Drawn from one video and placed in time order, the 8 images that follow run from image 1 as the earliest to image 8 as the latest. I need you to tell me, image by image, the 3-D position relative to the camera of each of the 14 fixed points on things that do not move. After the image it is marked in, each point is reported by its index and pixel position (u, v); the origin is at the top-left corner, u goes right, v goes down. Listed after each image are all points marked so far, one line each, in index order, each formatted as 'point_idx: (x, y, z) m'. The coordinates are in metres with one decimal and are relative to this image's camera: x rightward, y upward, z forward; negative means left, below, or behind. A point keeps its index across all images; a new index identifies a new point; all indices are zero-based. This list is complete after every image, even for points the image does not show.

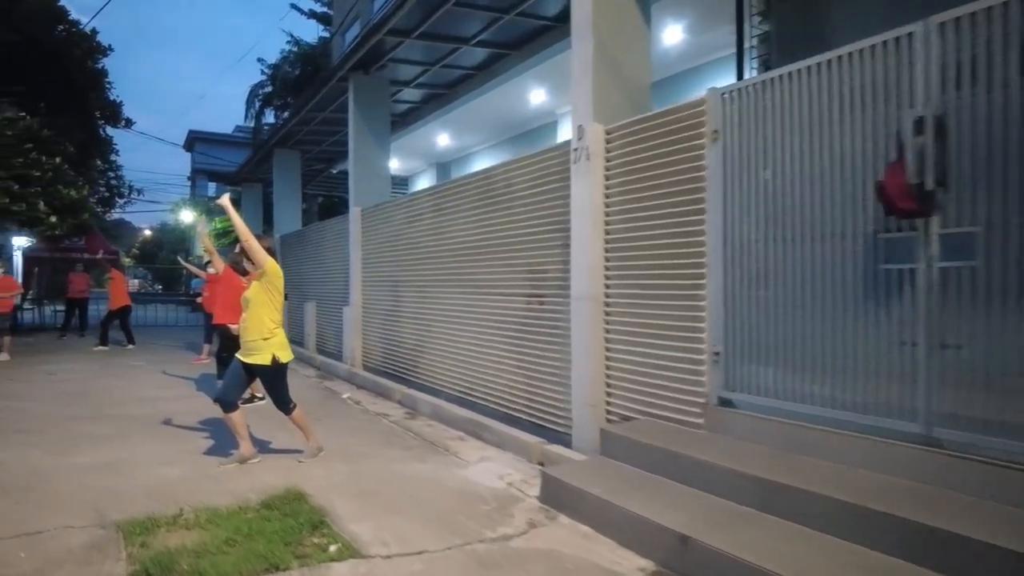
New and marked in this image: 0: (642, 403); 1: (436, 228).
0: (+1.1, -1.0, +5.6) m
1: (-1.1, +0.9, +9.3) m
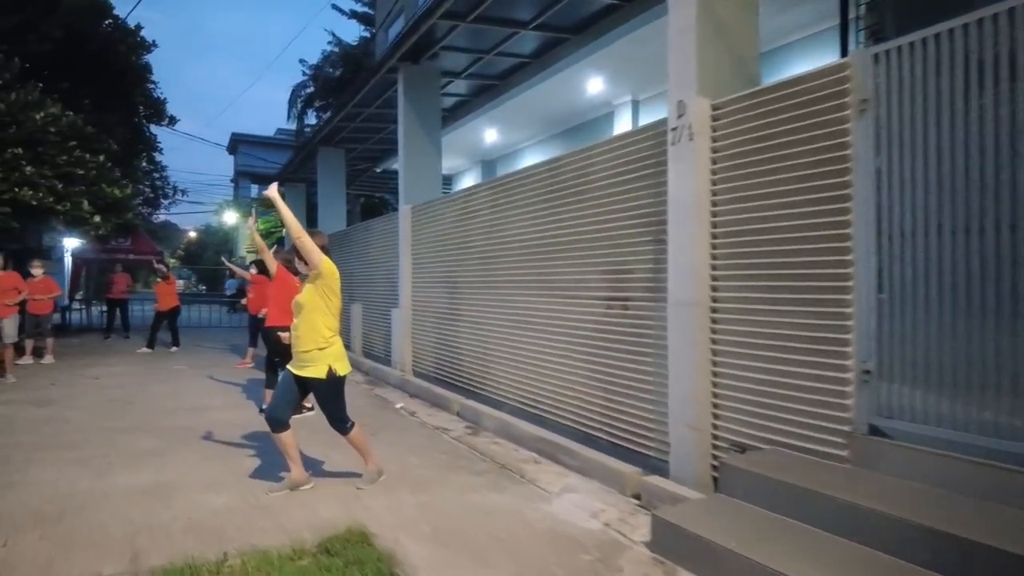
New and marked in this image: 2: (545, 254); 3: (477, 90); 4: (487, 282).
0: (+1.8, -1.0, +4.7) m
1: (-0.2, +0.9, +8.6) m
2: (+0.4, +0.4, +7.3) m
3: (-0.7, +4.4, +14.1) m
4: (-0.3, +0.1, +8.7) m
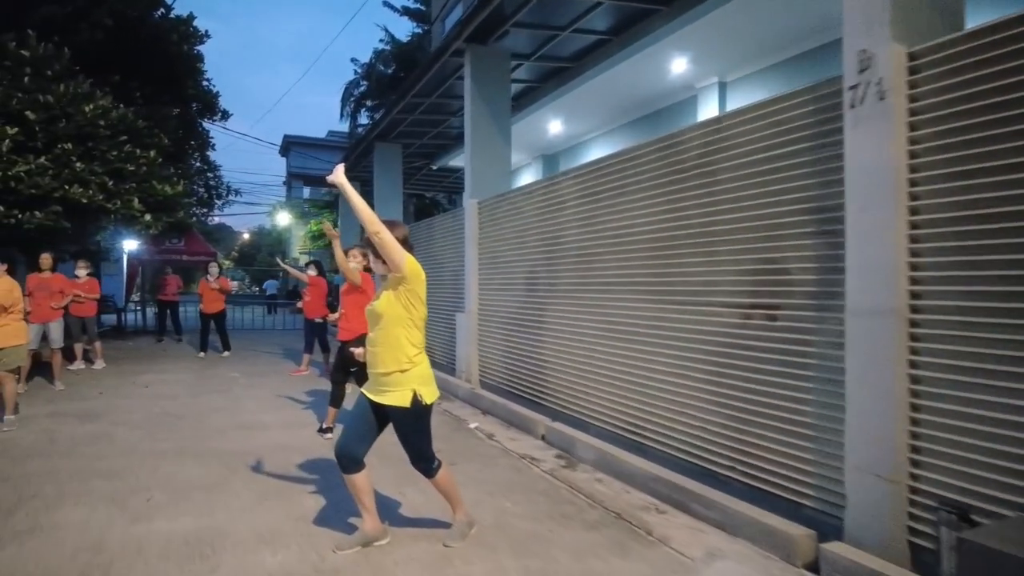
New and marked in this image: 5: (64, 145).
0: (+2.6, -1.0, +3.4) m
1: (+0.8, +0.8, +7.4) m
2: (+1.4, +0.4, +6.2) m
3: (+0.7, +4.3, +13.0) m
4: (+0.8, +0.1, +7.5) m
5: (-7.3, +2.3, +10.5) m
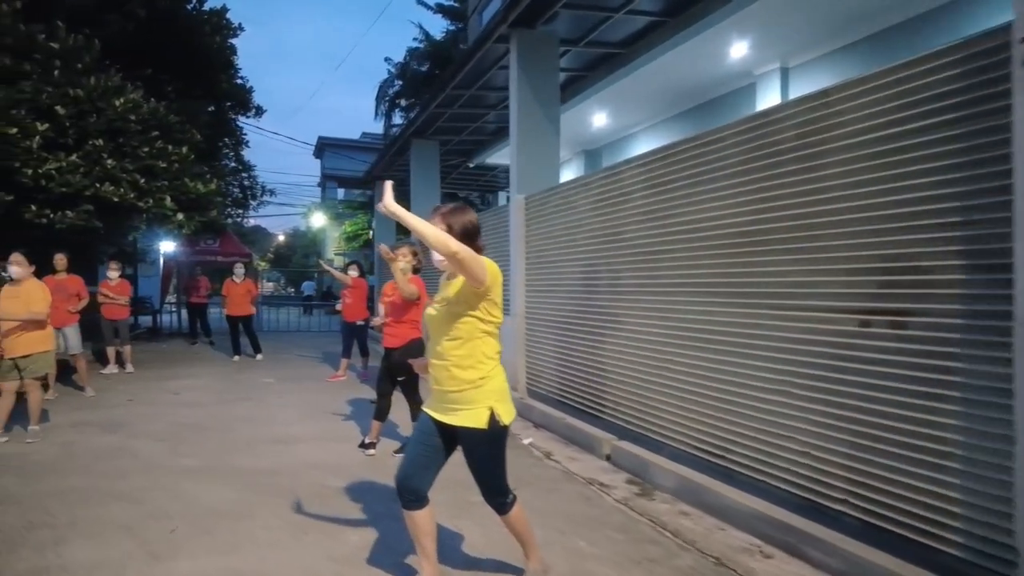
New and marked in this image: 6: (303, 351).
0: (+3.0, -1.0, +2.6) m
1: (+1.4, +0.8, +6.7) m
2: (+1.9, +0.3, +5.4) m
3: (+1.5, +4.3, +12.2) m
4: (+1.4, 0.0, +6.8) m
5: (-6.5, +2.3, +10.1) m
6: (-5.1, -1.5, +15.8) m
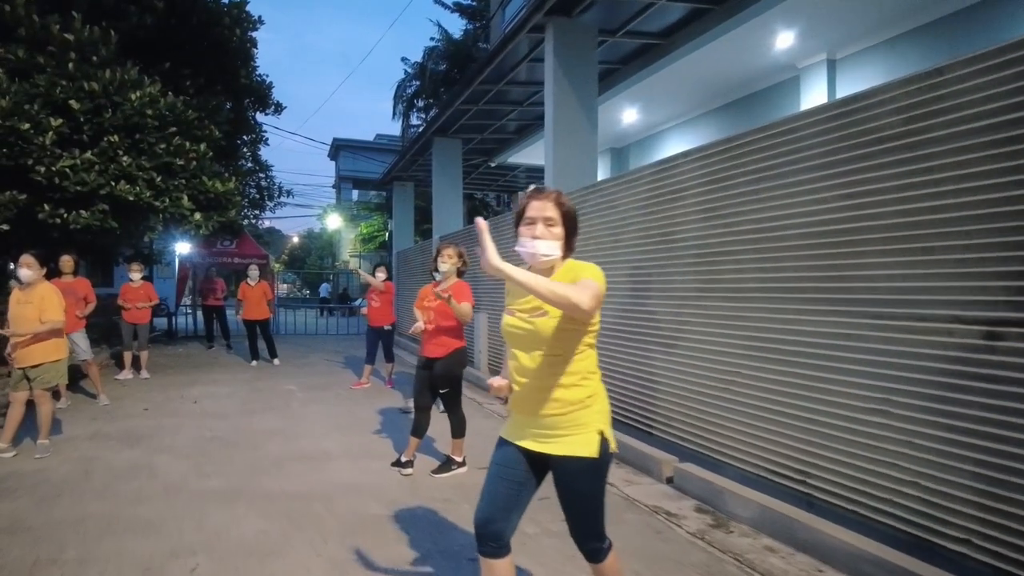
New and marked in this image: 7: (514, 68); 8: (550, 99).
0: (+3.4, -1.1, +2.0) m
1: (+1.9, +0.8, +6.1) m
2: (+2.3, +0.3, +4.8) m
3: (+2.1, +4.2, +11.7) m
4: (+1.8, 0.0, +6.2) m
5: (-6.0, +2.2, +9.7) m
6: (-4.5, -1.6, +15.3) m
7: (0.0, +4.3, +12.8) m
8: (+0.5, +2.8, +9.5) m
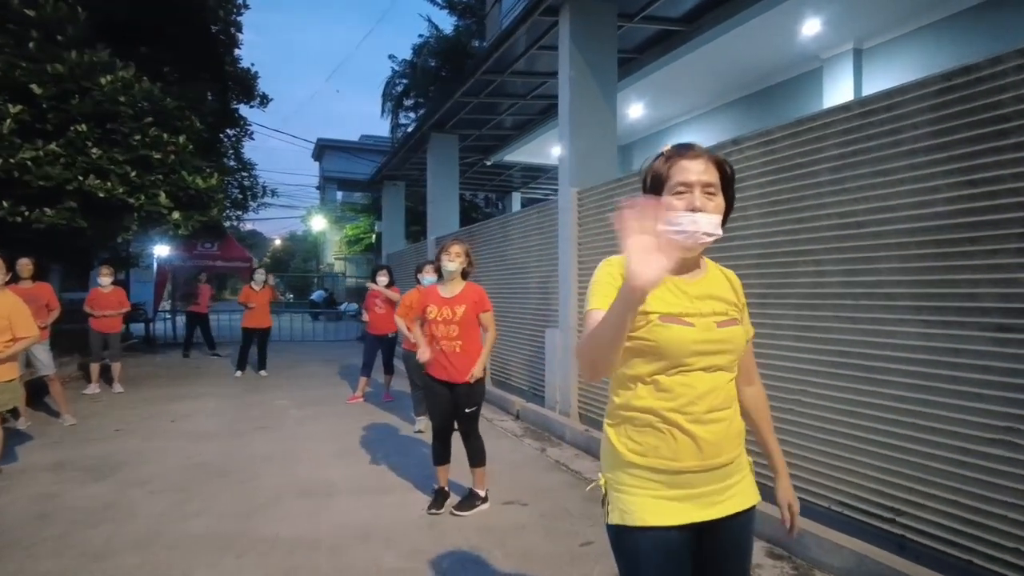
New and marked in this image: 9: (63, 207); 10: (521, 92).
0: (+3.7, -1.1, +1.3) m
1: (+2.1, +0.7, +5.4) m
2: (+2.6, +0.3, +4.1) m
3: (+2.2, +4.1, +10.9) m
4: (+2.1, -0.1, +5.4) m
5: (-5.8, +2.2, +8.7) m
6: (-4.5, -1.7, +14.4) m
7: (+0.1, +4.2, +12.0) m
8: (+0.7, +2.7, +8.8) m
9: (-6.2, +1.1, +9.0) m
10: (+0.2, +4.2, +13.9) m
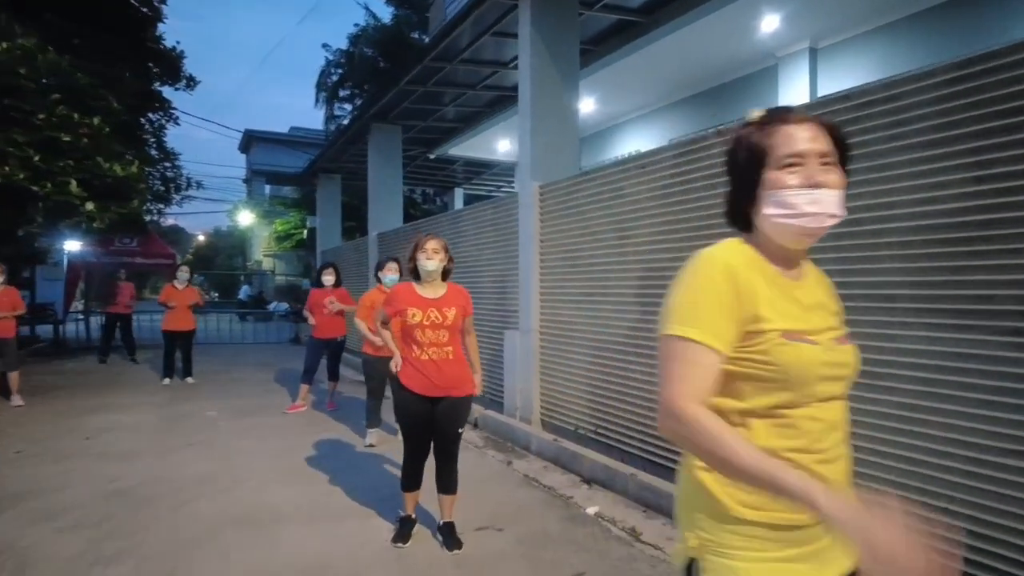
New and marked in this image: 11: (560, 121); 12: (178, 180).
0: (+3.9, -1.1, +1.1) m
1: (+1.9, +0.7, +5.0) m
2: (+2.5, +0.2, +3.8) m
3: (+1.4, +4.2, +10.6) m
4: (+1.8, -0.1, +5.1) m
5: (-6.3, +2.2, +7.6) m
6: (-5.5, -1.7, +13.4) m
7: (-0.8, +4.3, +11.4) m
8: (+0.2, +2.7, +8.3) m
9: (-6.8, +1.1, +7.8) m
10: (-0.9, +4.2, +13.3) m
11: (+0.6, +2.1, +8.4) m
12: (-8.7, +2.8, +17.0) m
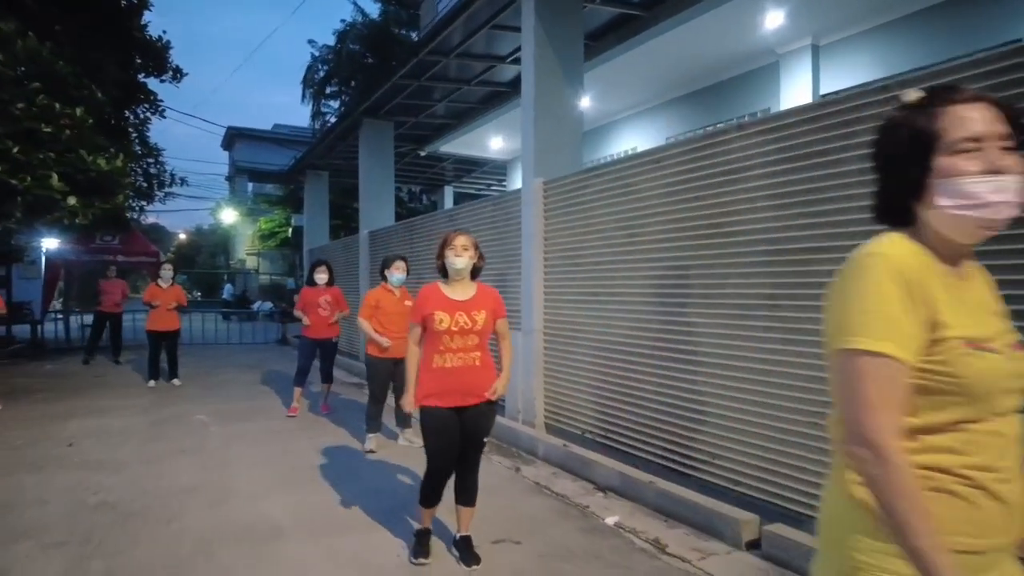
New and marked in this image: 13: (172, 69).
0: (+4.1, -1.1, +1.0) m
1: (+2.0, +0.7, +4.8) m
2: (+2.7, +0.2, +3.6) m
3: (+1.4, +4.2, +10.4) m
4: (+2.0, -0.1, +4.9) m
5: (-6.3, +2.2, +7.2) m
6: (-5.6, -1.7, +13.0) m
7: (-0.8, +4.3, +11.1) m
8: (+0.2, +2.7, +8.0) m
9: (-6.7, +1.1, +7.4) m
10: (-0.9, +4.2, +13.0) m
11: (+0.6, +2.2, +8.2) m
12: (-8.9, +2.9, +16.5) m
13: (-6.1, +3.9, +11.6) m
